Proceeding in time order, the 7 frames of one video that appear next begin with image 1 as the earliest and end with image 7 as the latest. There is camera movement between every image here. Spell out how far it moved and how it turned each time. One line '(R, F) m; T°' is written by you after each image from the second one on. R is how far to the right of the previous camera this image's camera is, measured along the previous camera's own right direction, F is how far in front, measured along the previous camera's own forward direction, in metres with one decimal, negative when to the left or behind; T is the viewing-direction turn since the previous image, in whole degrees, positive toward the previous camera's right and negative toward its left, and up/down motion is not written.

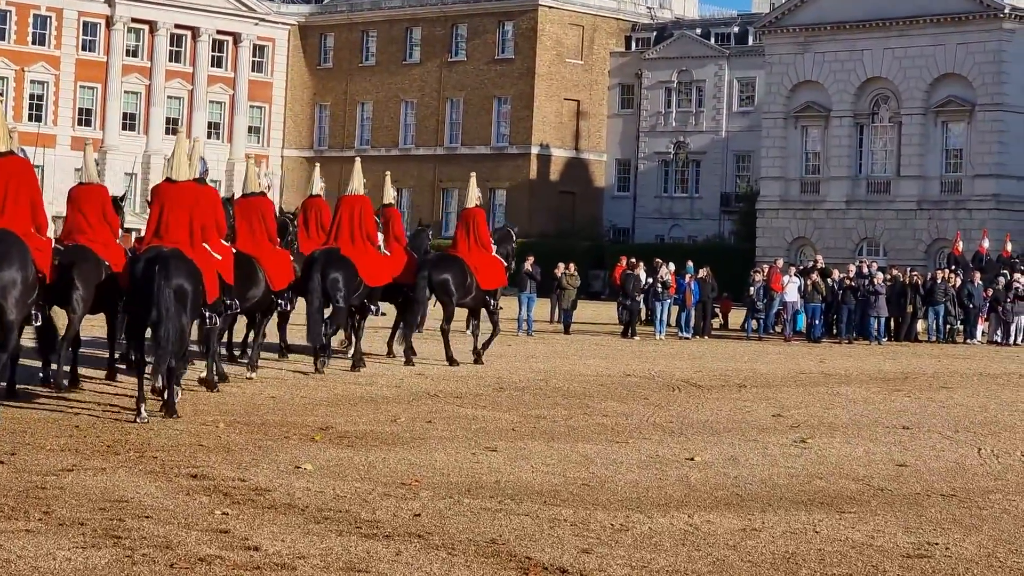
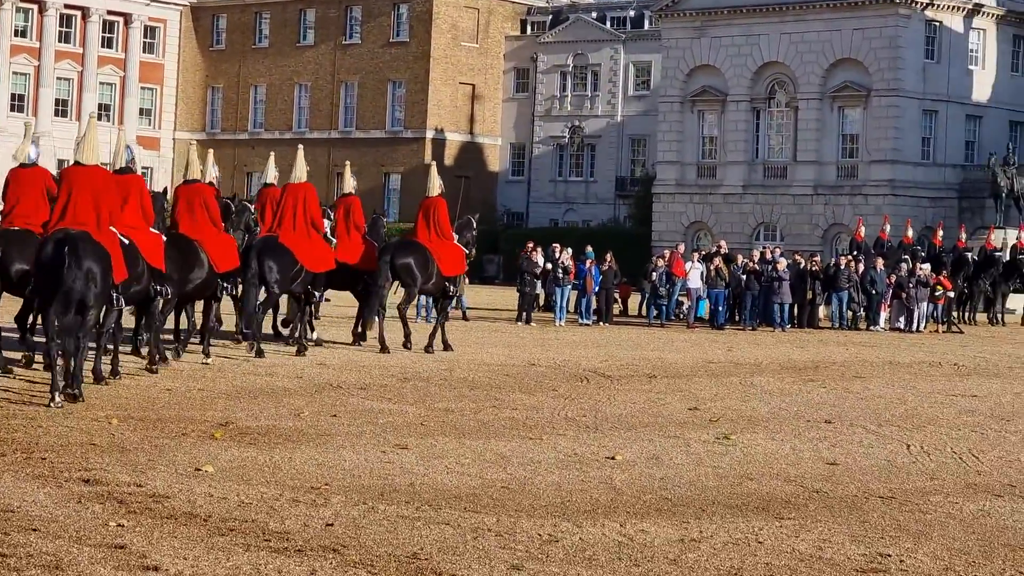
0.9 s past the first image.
(-0.1, +0.6) m; +3°
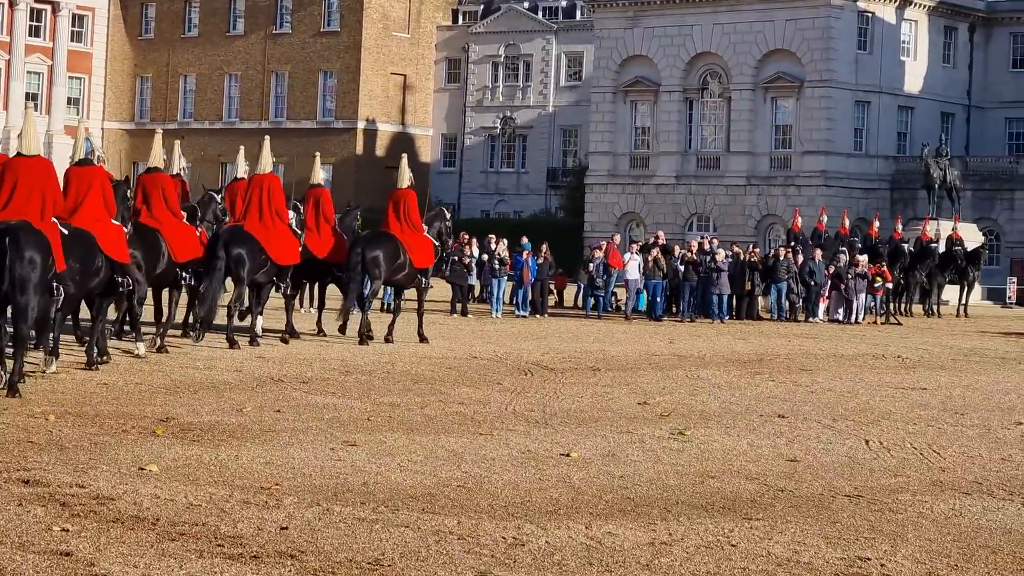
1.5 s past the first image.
(-0.1, +0.3) m; +2°
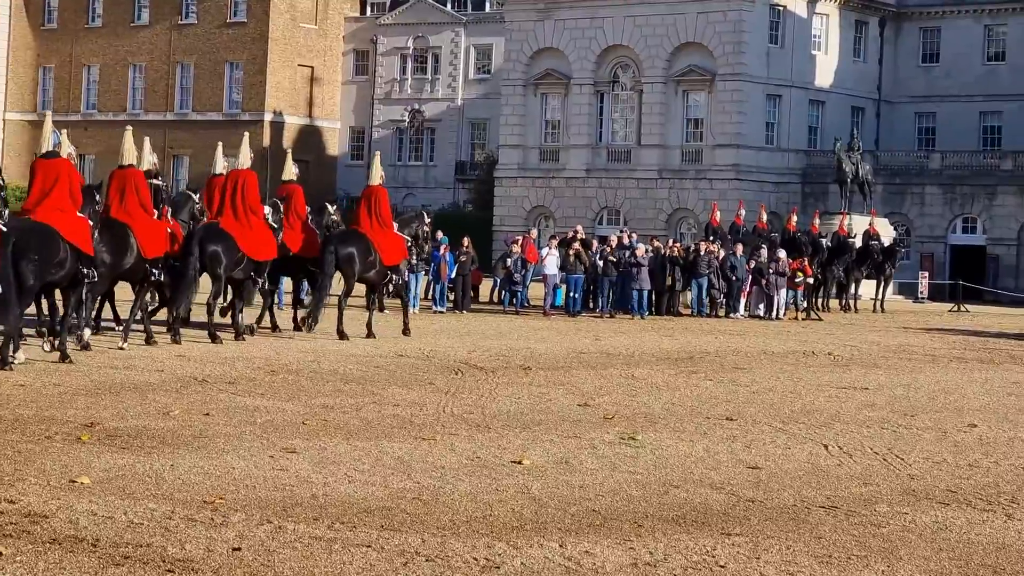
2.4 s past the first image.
(-0.2, +0.6) m; +2°
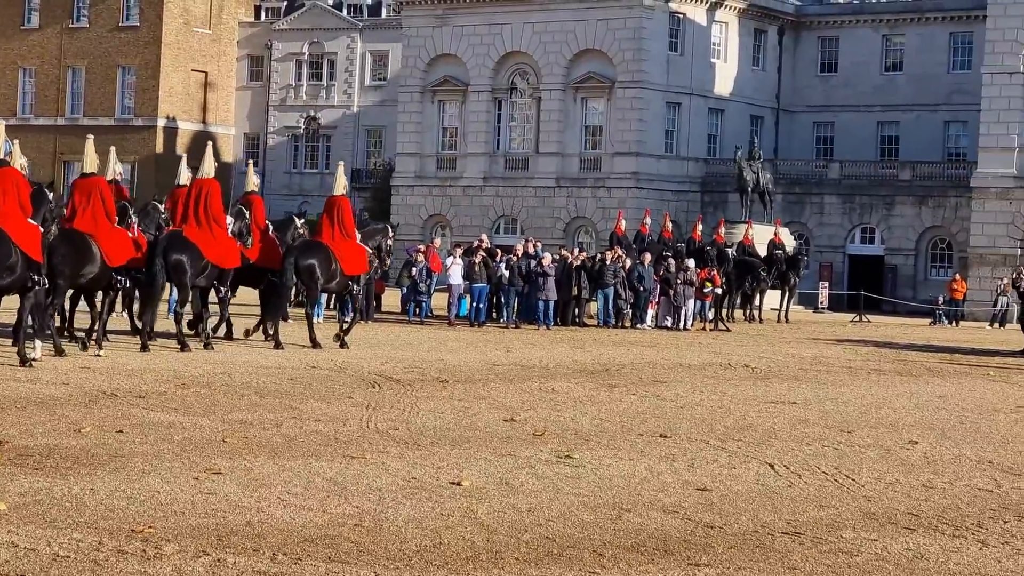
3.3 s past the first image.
(-0.2, +0.5) m; +3°
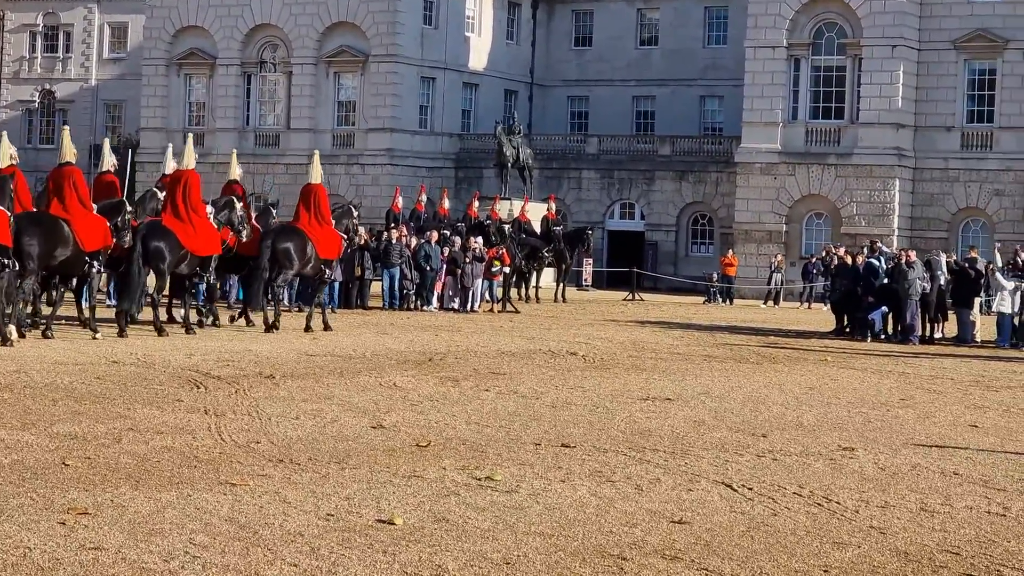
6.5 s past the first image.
(-0.7, +1.9) m; +7°
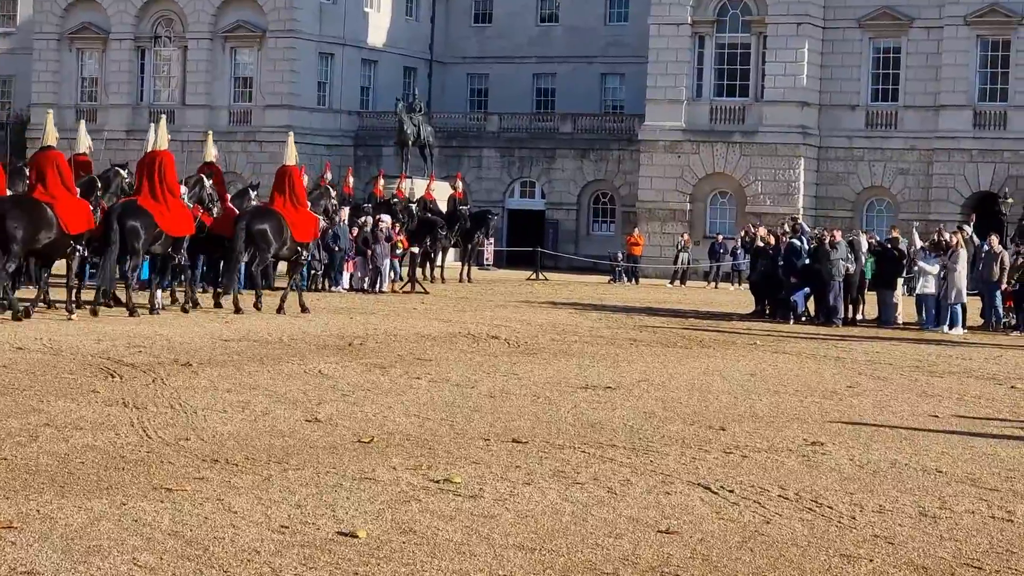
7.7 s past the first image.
(-0.3, +0.8) m; +3°
